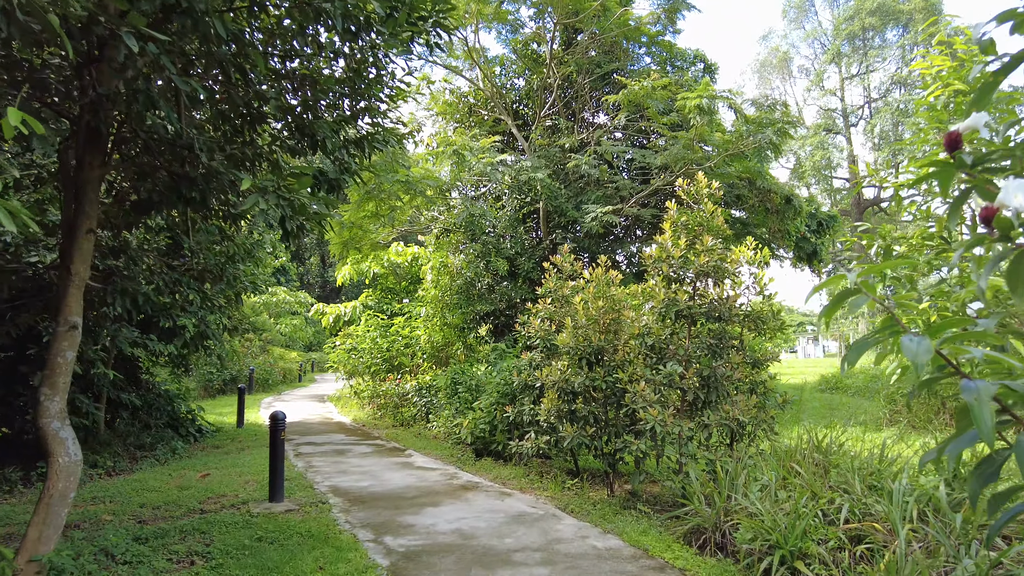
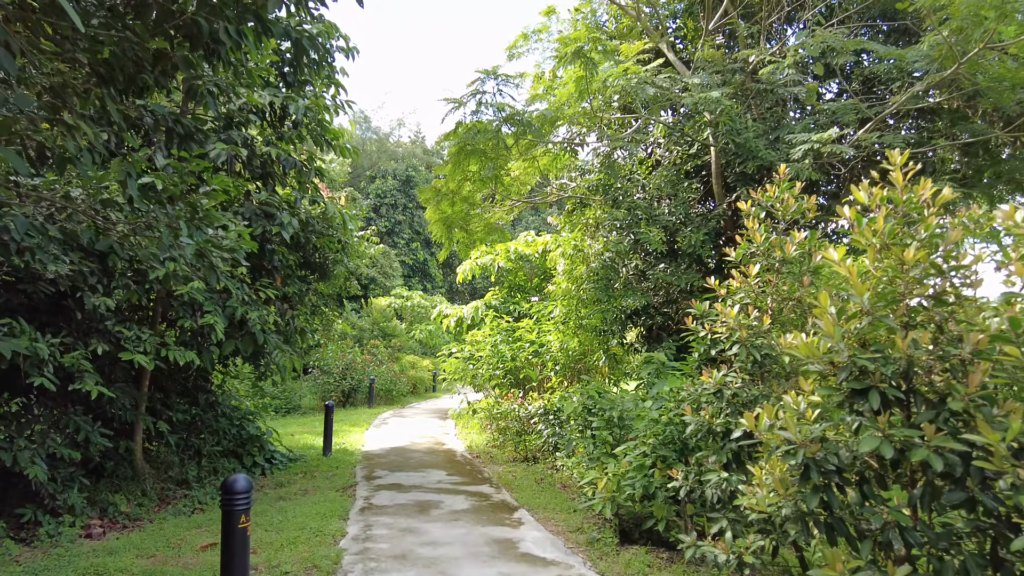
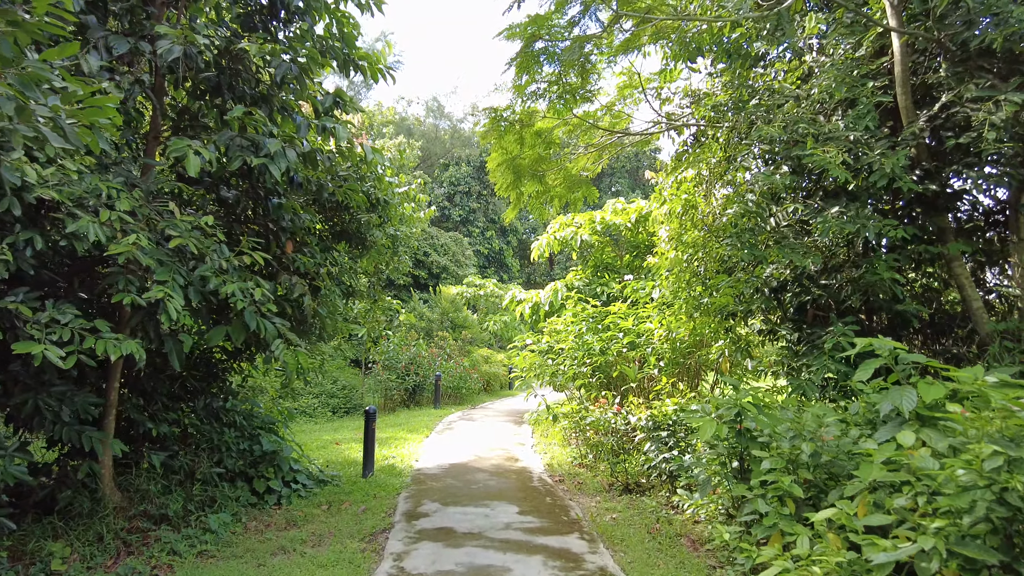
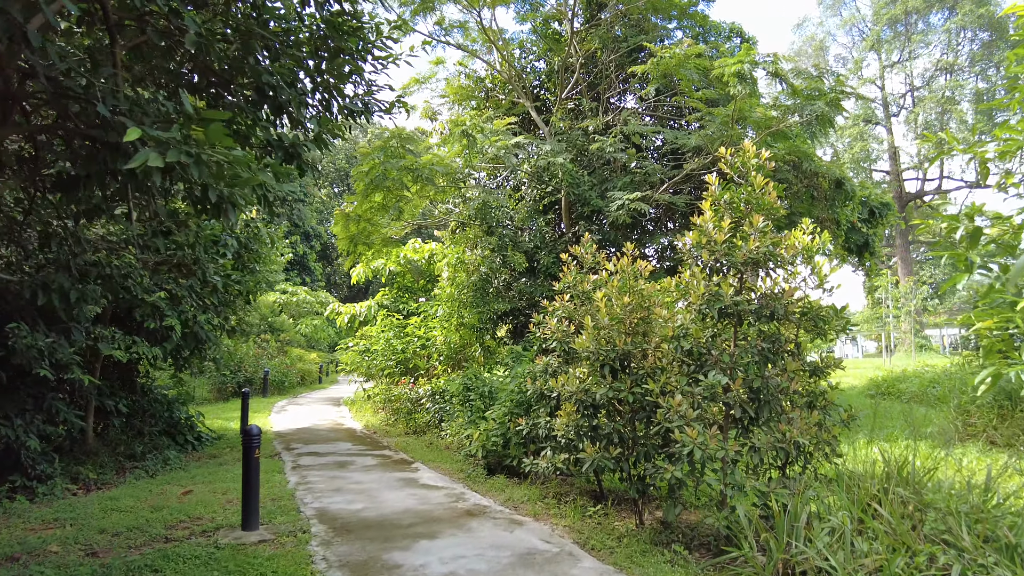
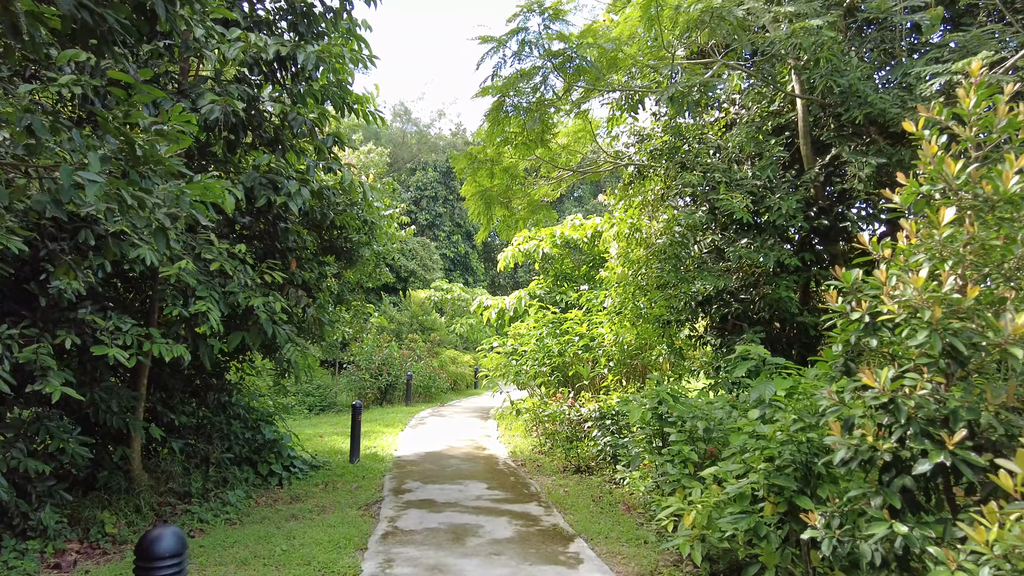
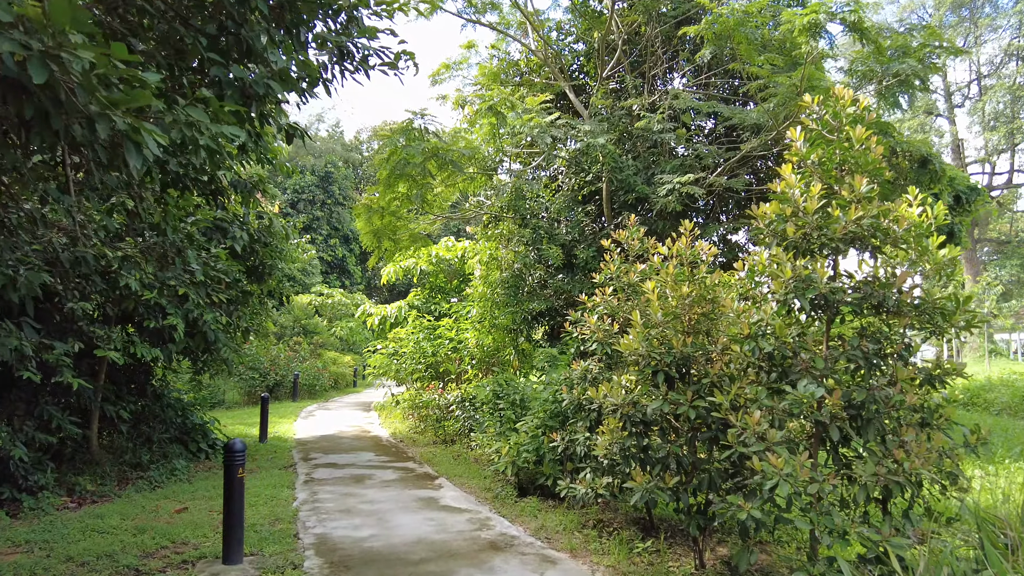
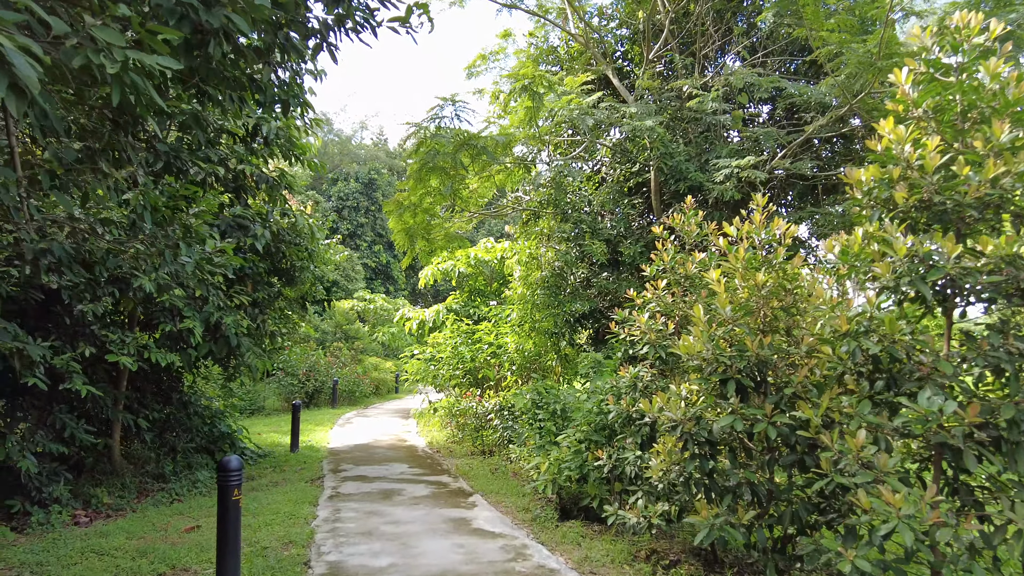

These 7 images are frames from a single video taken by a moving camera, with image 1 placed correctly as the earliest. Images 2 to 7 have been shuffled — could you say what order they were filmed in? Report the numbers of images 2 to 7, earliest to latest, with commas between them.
4, 6, 7, 2, 5, 3
